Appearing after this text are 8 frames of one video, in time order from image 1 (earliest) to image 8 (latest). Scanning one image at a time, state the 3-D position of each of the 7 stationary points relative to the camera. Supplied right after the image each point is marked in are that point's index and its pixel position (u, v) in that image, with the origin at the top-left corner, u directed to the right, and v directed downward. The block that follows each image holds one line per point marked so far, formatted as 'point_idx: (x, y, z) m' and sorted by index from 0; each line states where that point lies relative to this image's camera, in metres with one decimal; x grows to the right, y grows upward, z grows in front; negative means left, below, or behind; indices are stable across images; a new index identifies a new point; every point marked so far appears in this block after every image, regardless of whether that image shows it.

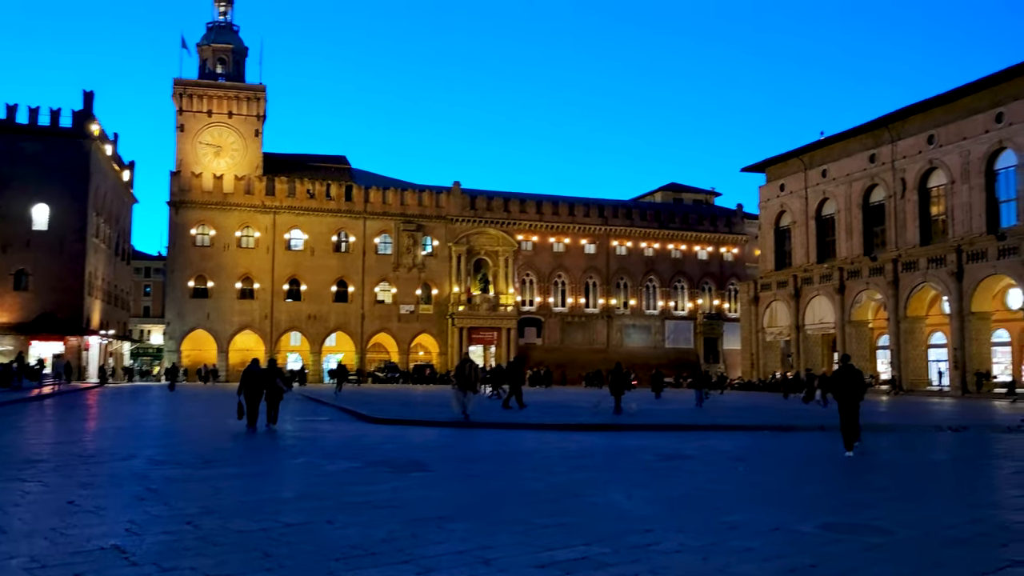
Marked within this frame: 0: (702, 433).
0: (+3.6, -2.7, +17.6) m
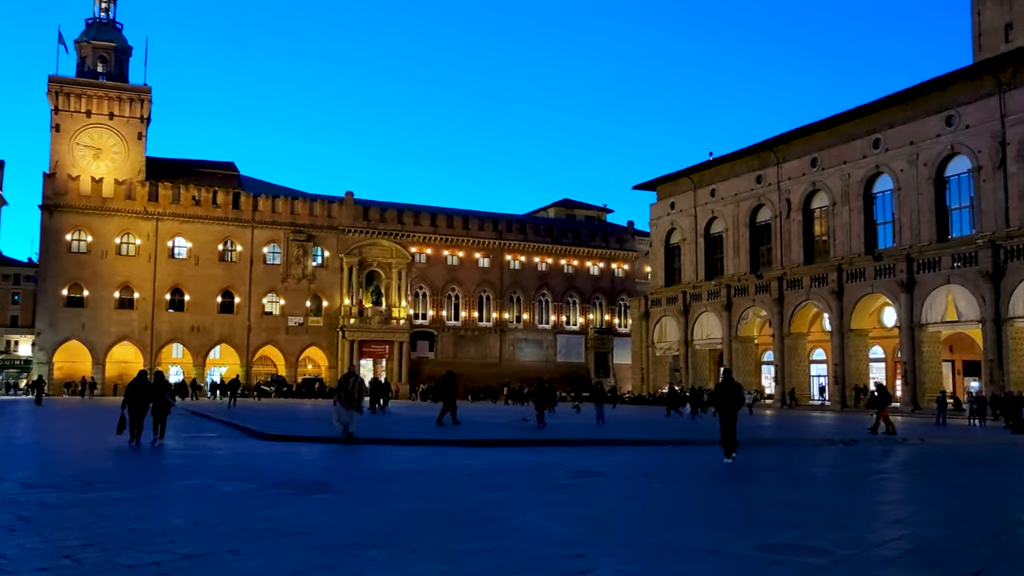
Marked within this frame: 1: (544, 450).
0: (+1.8, -3.0, +17.5) m
1: (+0.6, -2.8, +16.2) m
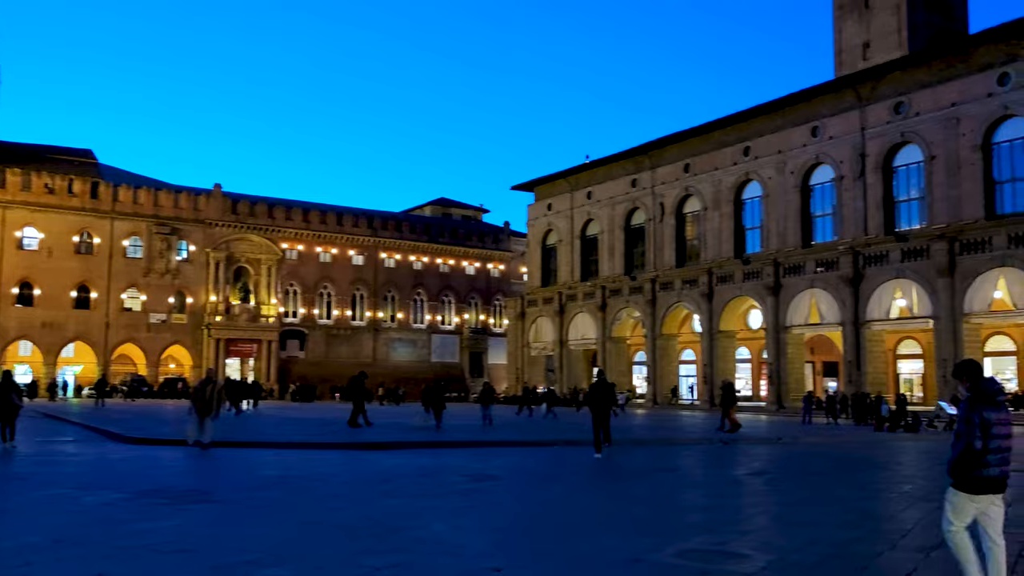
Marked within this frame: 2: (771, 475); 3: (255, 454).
0: (-0.3, -2.9, +17.1) m
1: (-1.4, -2.7, +15.6) m
2: (+4.6, -3.3, +16.9) m
3: (-4.4, -2.8, +16.1) m
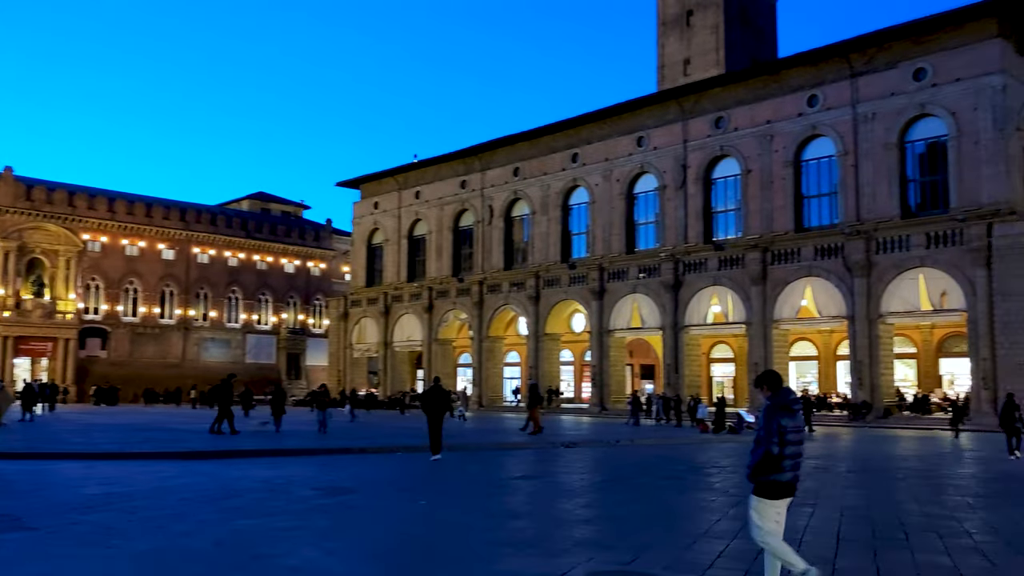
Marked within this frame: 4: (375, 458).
0: (-3.1, -2.9, +16.1) m
1: (-3.8, -2.7, +14.5) m
2: (+1.8, -3.4, +16.9) m
3: (-6.9, -2.7, +14.3) m
4: (-2.4, -3.0, +16.6) m
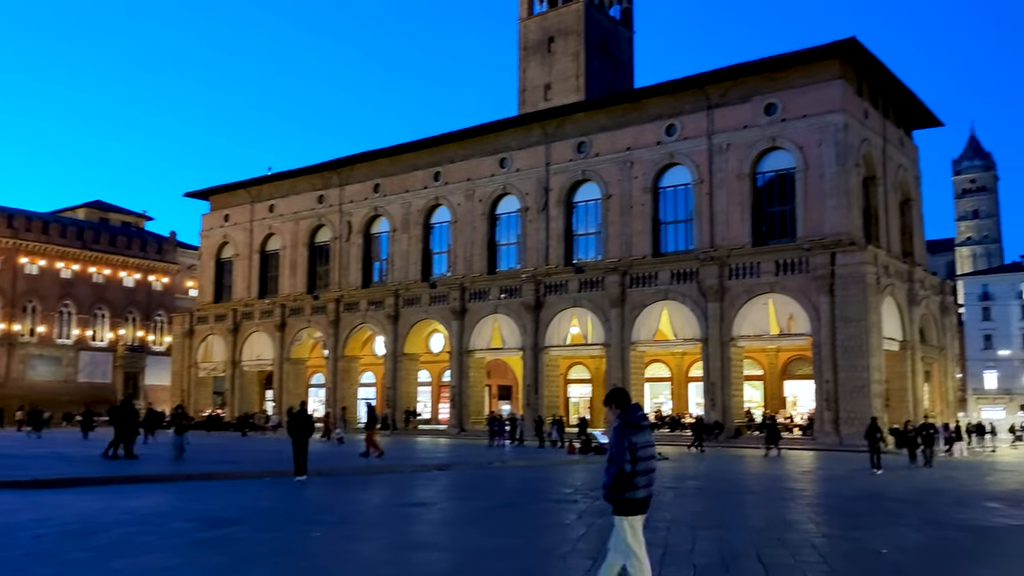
0: (-5.1, -3.1, +15.0) m
1: (-5.6, -2.8, +13.3) m
2: (-0.4, -3.7, +16.5) m
3: (-8.6, -2.8, +12.6) m
4: (-4.5, -3.2, +15.6) m
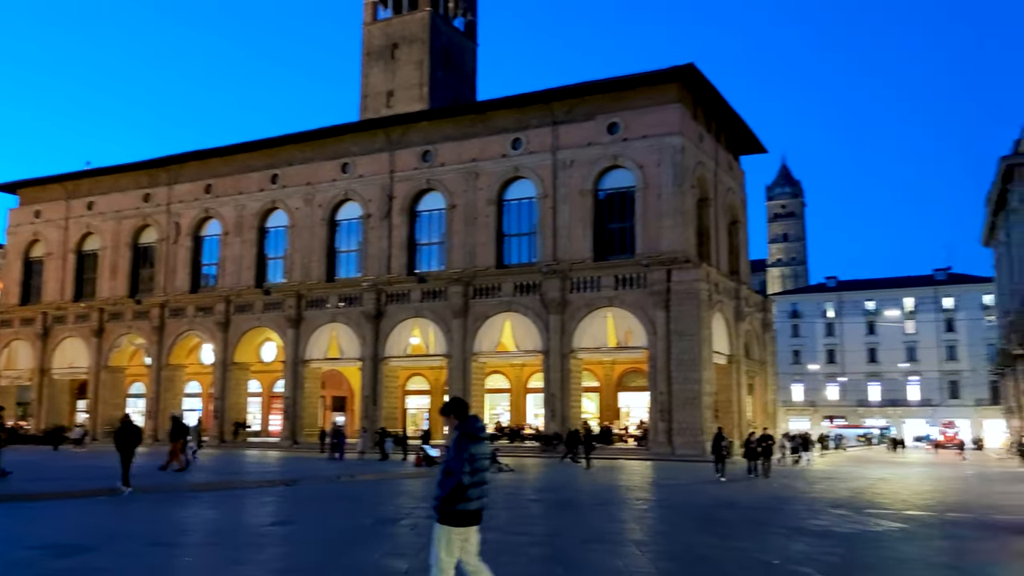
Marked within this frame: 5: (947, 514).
0: (-7.2, -3.1, +13.5) m
1: (-7.3, -2.8, +11.7) m
2: (-2.9, -3.8, +15.8) m
3: (-10.1, -2.7, +10.6) m
4: (-6.7, -3.3, +14.2) m
5: (+6.0, -3.2, +13.1) m
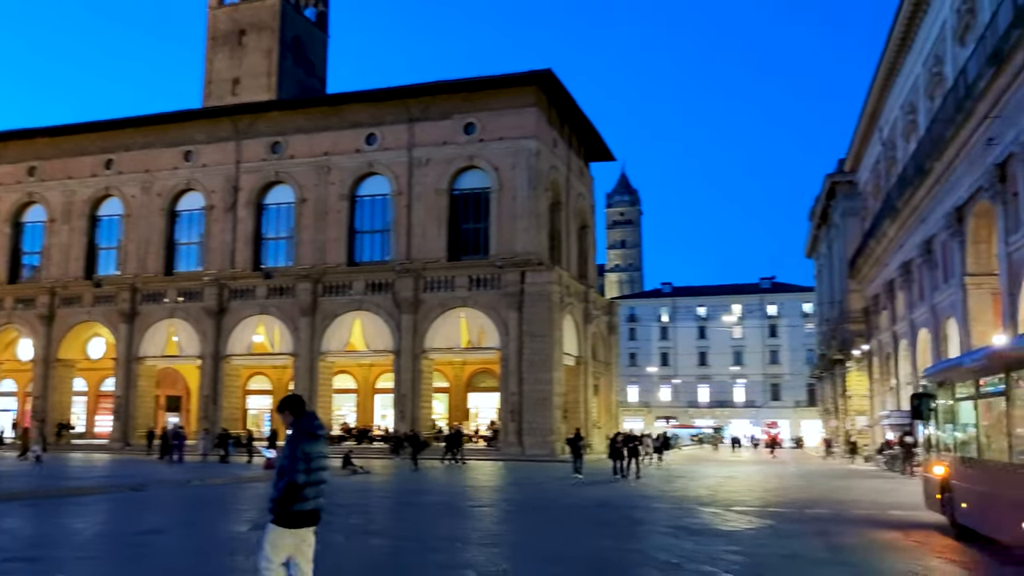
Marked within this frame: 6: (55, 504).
0: (-8.8, -2.9, +11.9) m
1: (-8.6, -2.6, +10.1) m
2: (-5.0, -3.7, +14.9) m
3: (-11.2, -2.4, +8.5) m
4: (-8.5, -3.0, +12.7) m
5: (+4.3, -3.2, +13.7) m
6: (-9.5, -4.5, +19.5) m
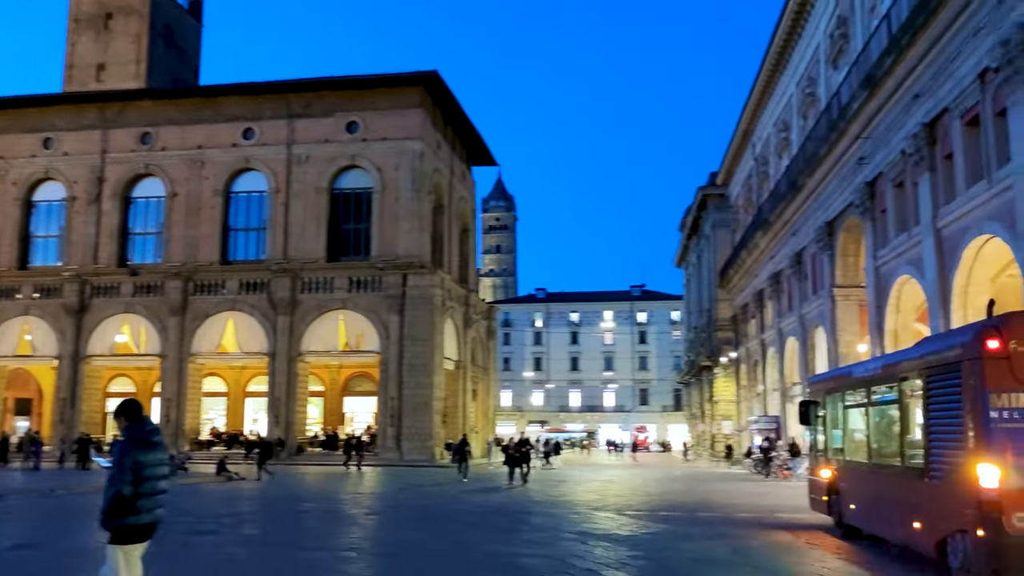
0: (-10.0, -2.7, +10.4) m
1: (-9.6, -2.4, +8.7) m
2: (-6.7, -3.6, +13.9) m
3: (-11.9, -2.2, +6.7) m
4: (-9.8, -2.9, +11.2) m
5: (+2.7, -3.4, +14.0) m
6: (-11.7, -4.3, +17.9) m
